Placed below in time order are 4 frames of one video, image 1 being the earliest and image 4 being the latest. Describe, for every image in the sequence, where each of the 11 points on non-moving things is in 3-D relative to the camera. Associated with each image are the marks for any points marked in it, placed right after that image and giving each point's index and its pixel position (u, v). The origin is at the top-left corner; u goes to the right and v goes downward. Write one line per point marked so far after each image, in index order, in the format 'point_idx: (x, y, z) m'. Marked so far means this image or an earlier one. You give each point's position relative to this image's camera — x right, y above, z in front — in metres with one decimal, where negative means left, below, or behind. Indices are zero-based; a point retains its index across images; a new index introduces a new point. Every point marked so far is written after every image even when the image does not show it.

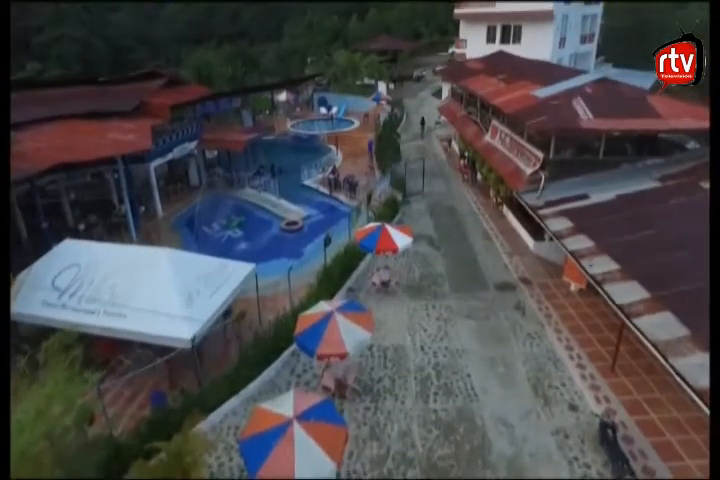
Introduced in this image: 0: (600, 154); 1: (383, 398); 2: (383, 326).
0: (+6.4, +2.2, +11.5) m
1: (+0.4, -3.0, +8.2) m
2: (+0.5, -2.0, +10.1) m
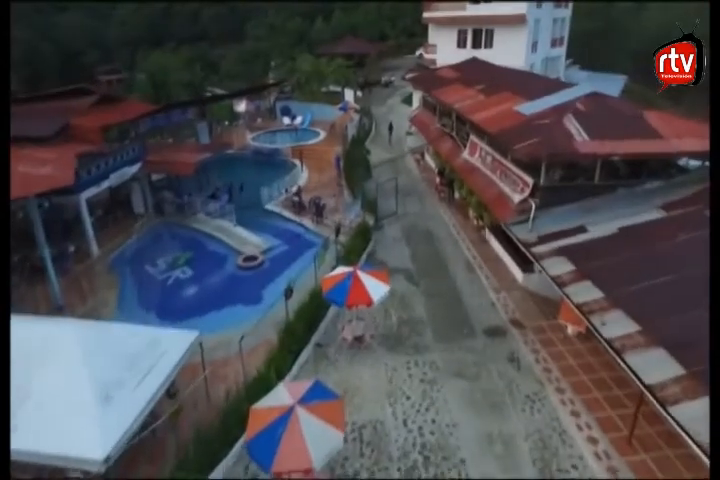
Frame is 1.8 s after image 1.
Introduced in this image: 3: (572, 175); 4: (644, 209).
0: (+5.6, +1.4, +10.2) m
1: (0.0, -4.0, +6.6) m
2: (-0.1, -3.0, +8.5) m
3: (+5.0, +1.5, +10.1) m
4: (+6.3, +0.7, +9.5) m
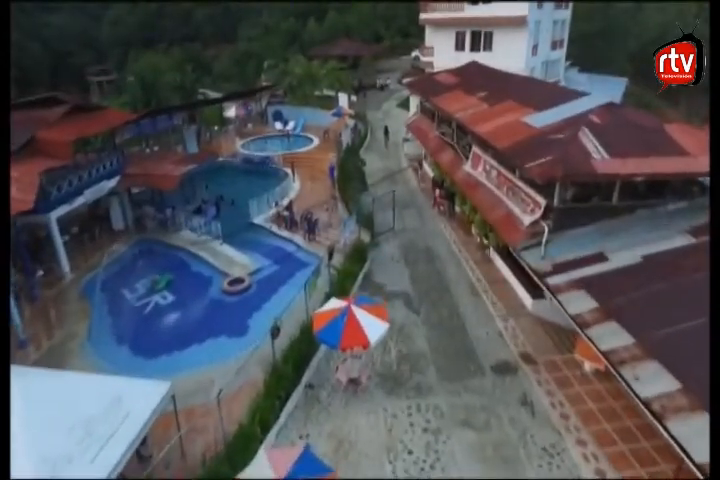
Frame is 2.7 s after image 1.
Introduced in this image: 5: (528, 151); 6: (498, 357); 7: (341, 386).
0: (+5.5, +0.9, +9.3) m
1: (0.0, -4.6, +5.6) m
2: (-0.1, -3.6, +7.5) m
3: (+4.8, +0.9, +9.2) m
4: (+6.2, +0.1, +8.6) m
5: (+3.6, +1.9, +9.3) m
6: (+3.0, -2.6, +9.4) m
7: (-0.4, -2.9, +8.6) m
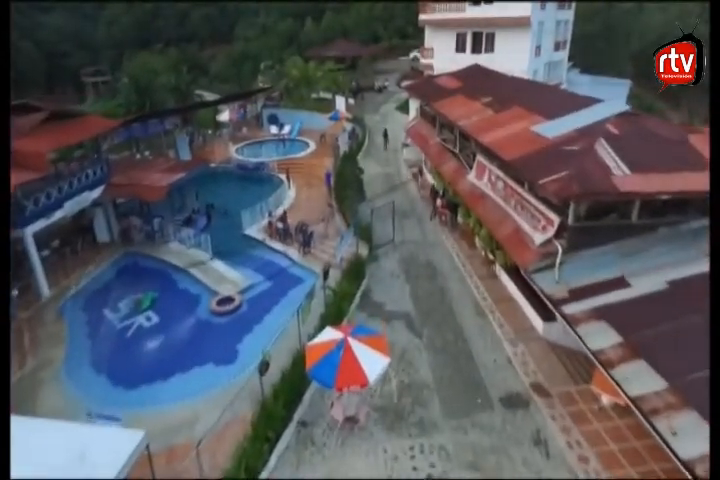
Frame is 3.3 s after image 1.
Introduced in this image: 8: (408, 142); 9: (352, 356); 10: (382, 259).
0: (+5.4, +0.5, +8.6) m
1: (-0.1, -5.0, +4.9) m
2: (-0.2, -4.0, +6.7) m
3: (+4.8, +0.5, +8.4) m
4: (+6.1, -0.3, +7.8) m
5: (+3.6, +1.5, +8.5) m
6: (+3.0, -3.0, +8.7) m
7: (-0.5, -3.3, +7.9) m
8: (+1.7, +3.6, +15.5) m
9: (-0.1, -1.9, +7.2) m
10: (+0.7, -0.6, +12.8) m
